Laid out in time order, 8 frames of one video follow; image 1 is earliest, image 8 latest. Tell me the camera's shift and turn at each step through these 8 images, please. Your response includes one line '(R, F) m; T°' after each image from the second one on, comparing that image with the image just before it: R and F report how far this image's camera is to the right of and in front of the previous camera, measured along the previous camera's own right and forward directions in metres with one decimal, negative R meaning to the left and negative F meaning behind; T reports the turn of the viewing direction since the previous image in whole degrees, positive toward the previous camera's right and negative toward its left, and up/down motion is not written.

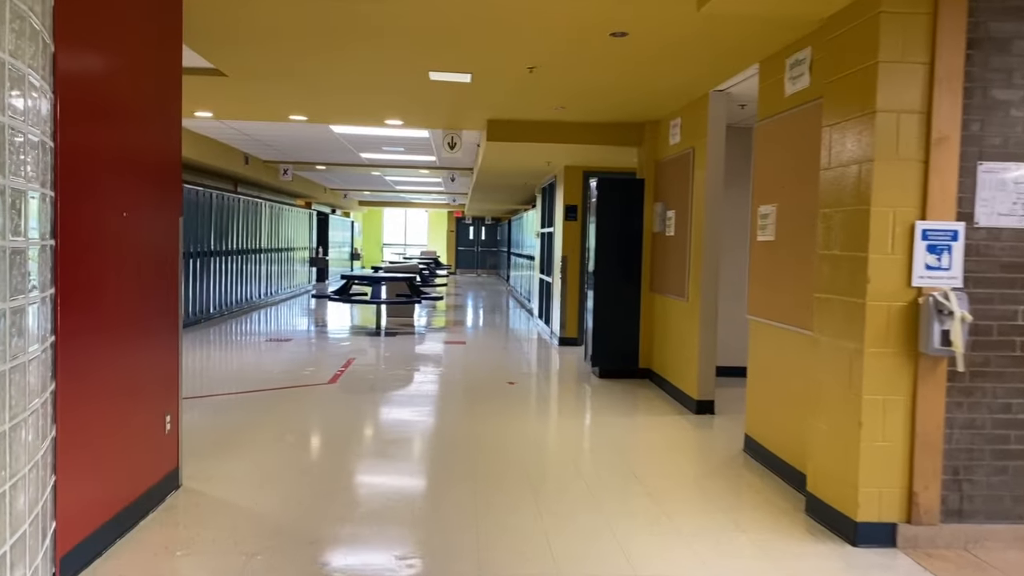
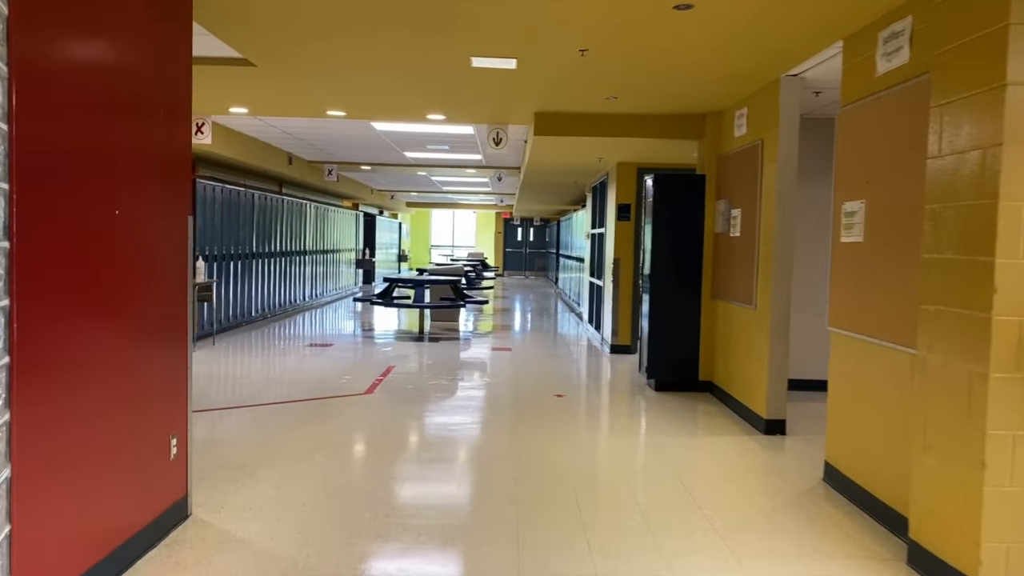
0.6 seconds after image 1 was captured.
(0.0, +0.5) m; -3°
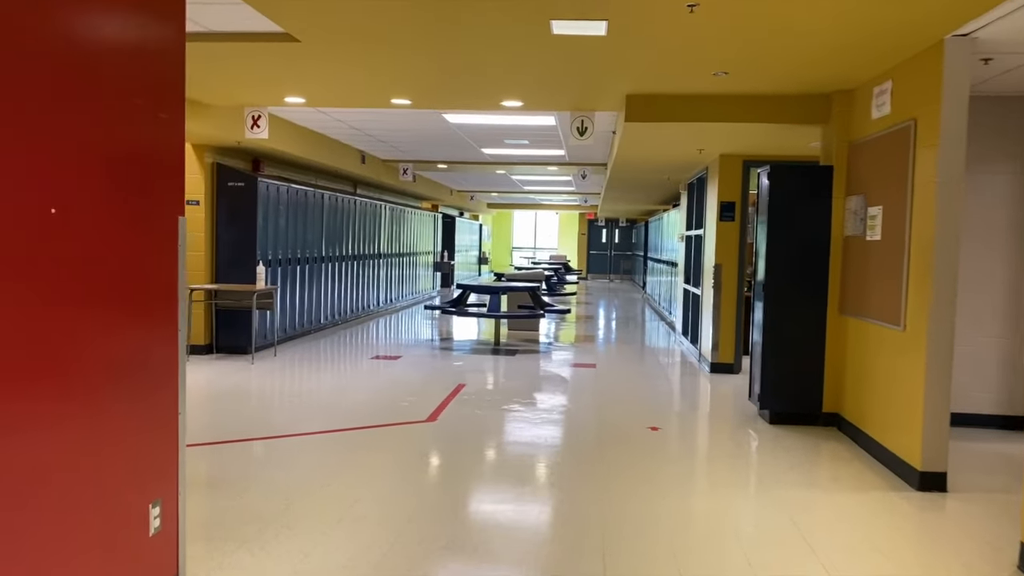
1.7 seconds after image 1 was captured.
(0.0, +0.9) m; -6°
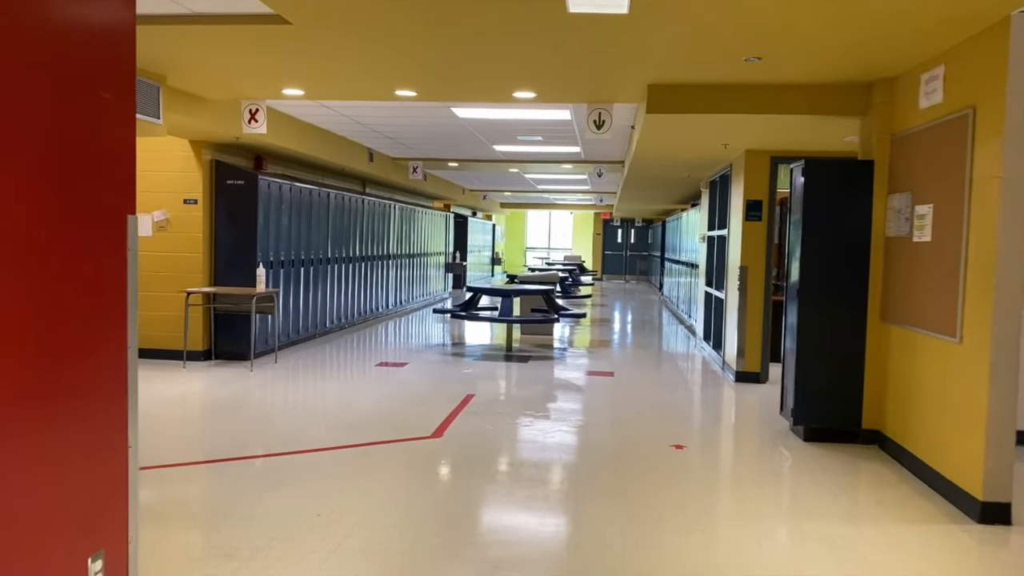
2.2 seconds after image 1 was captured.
(0.0, +0.4) m; -1°
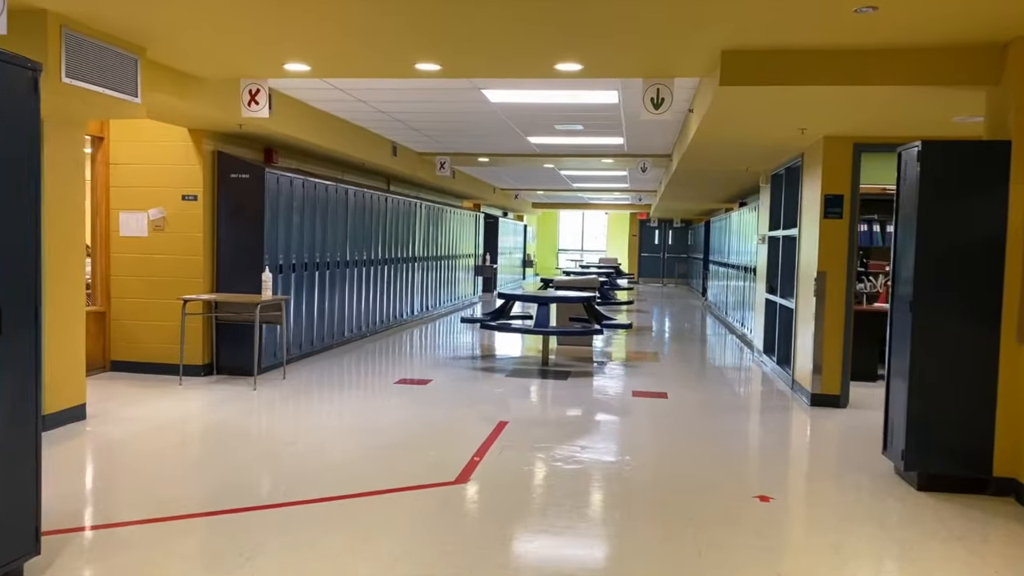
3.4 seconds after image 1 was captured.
(-0.1, +0.9) m; -2°
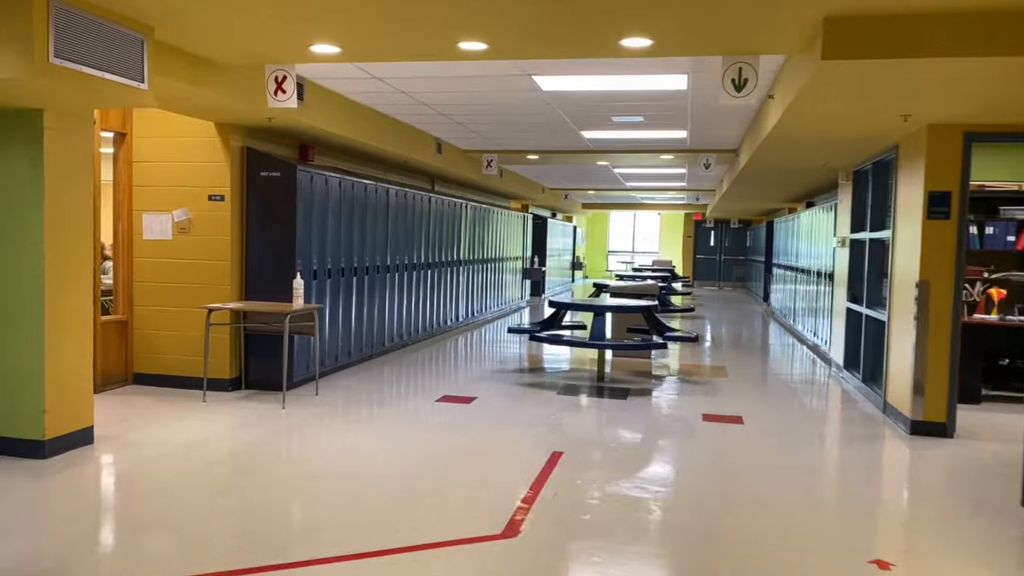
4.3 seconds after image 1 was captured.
(-0.1, +0.6) m; -3°
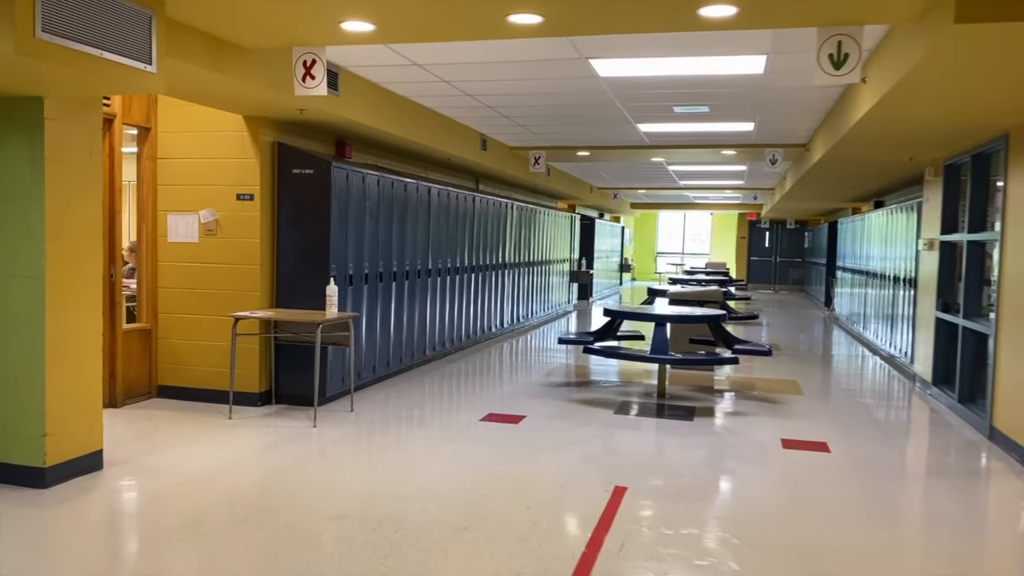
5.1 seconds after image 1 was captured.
(-0.1, +0.6) m; -3°
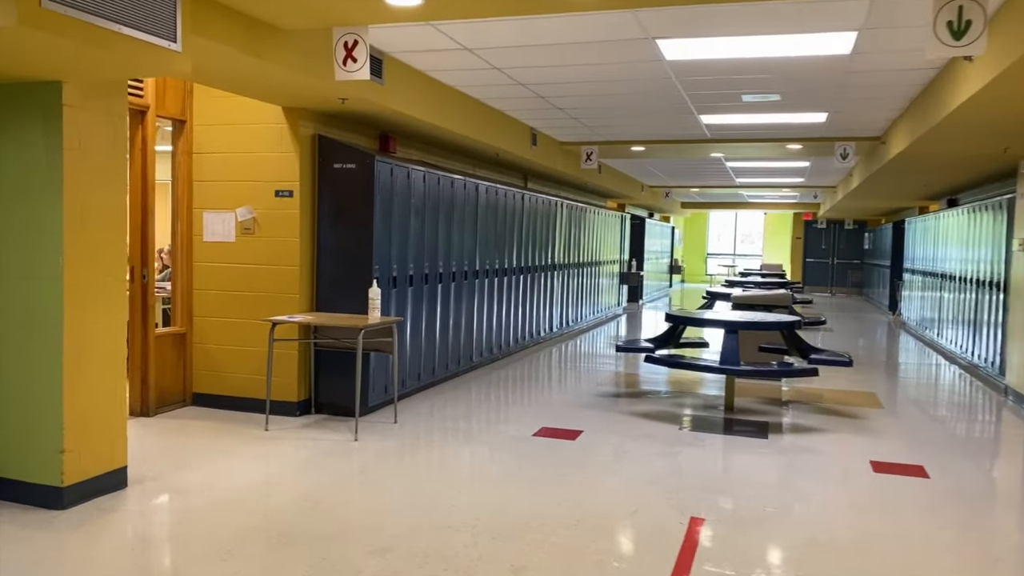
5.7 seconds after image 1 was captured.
(-0.1, +0.4) m; -3°
